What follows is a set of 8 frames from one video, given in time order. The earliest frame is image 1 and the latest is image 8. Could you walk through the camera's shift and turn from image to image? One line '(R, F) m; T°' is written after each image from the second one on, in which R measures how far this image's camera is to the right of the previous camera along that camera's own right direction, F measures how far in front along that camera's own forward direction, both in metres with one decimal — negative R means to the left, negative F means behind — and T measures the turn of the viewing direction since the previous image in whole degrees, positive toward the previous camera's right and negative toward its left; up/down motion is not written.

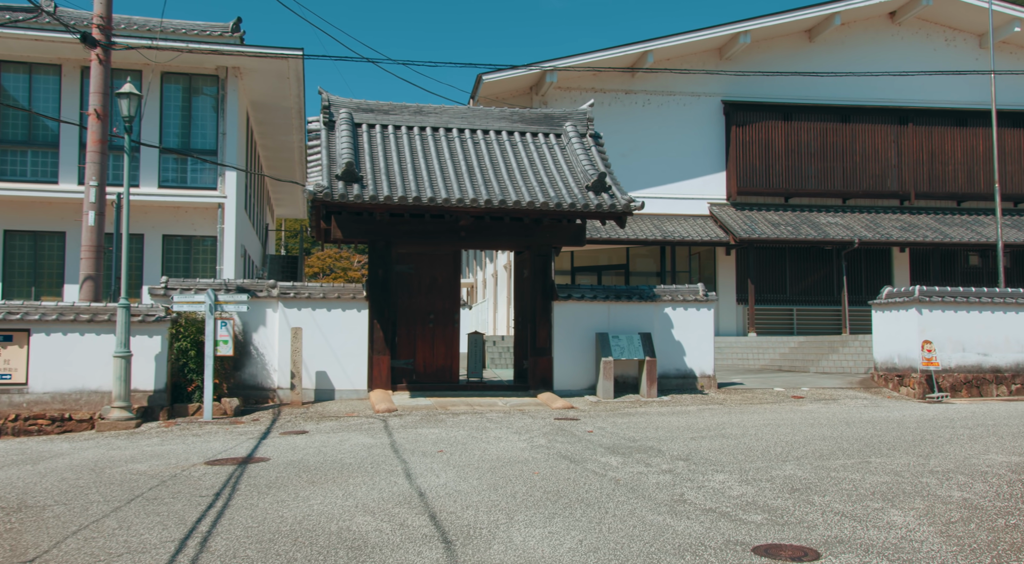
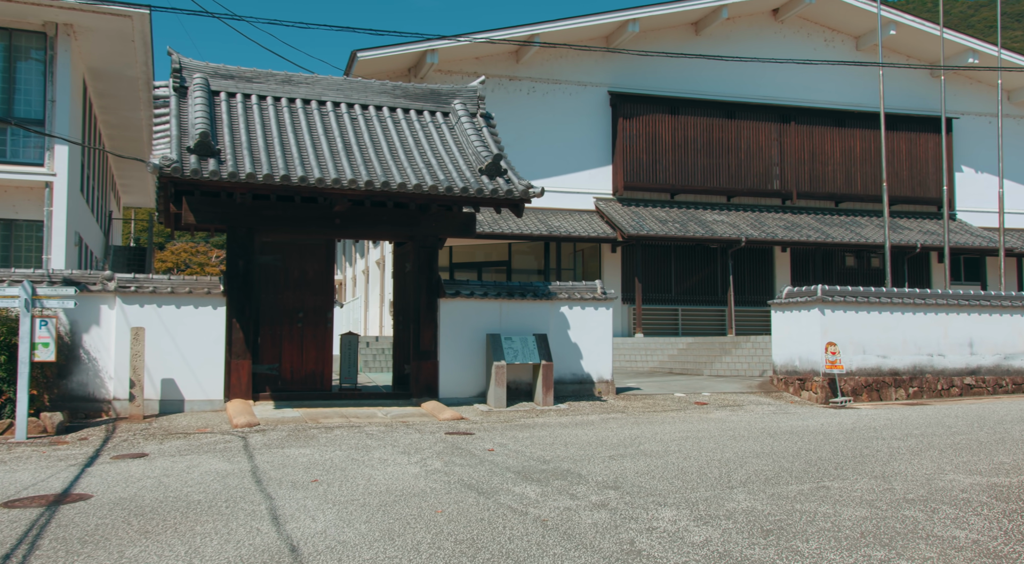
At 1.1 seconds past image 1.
(-0.2, +1.3) m; +9°
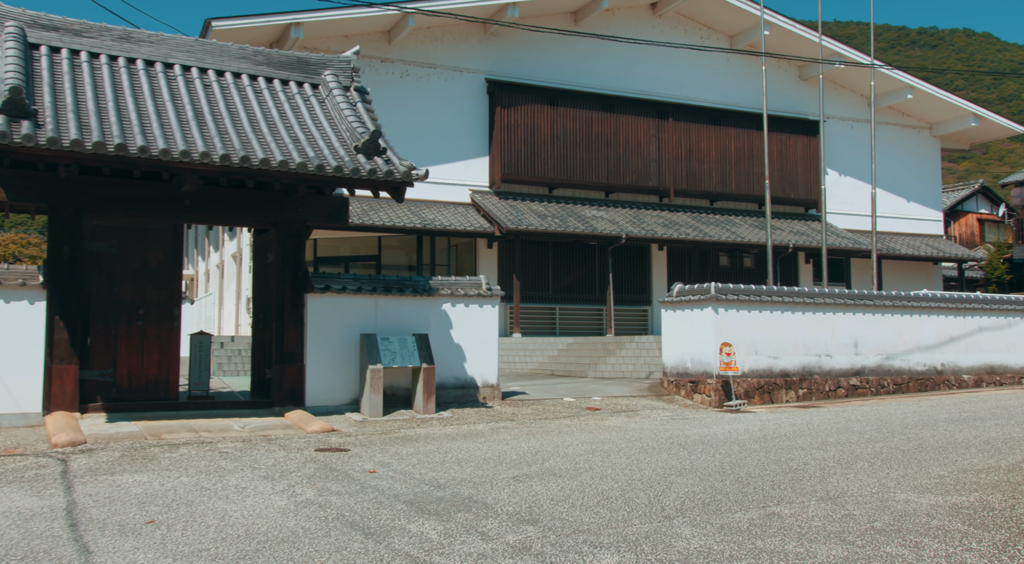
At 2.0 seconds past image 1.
(-0.2, +1.1) m; +9°
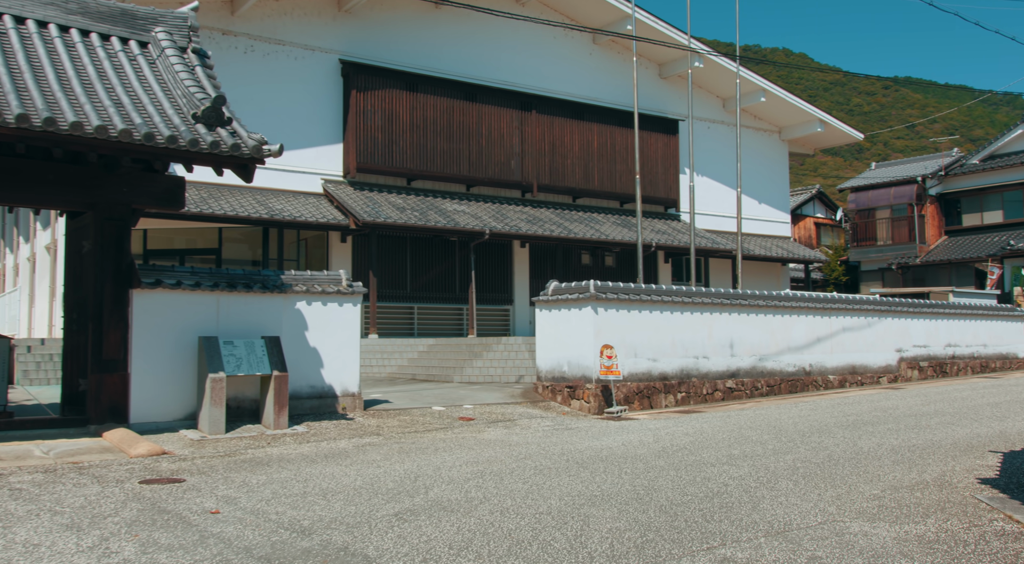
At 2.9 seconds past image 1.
(-0.2, +1.1) m; +10°
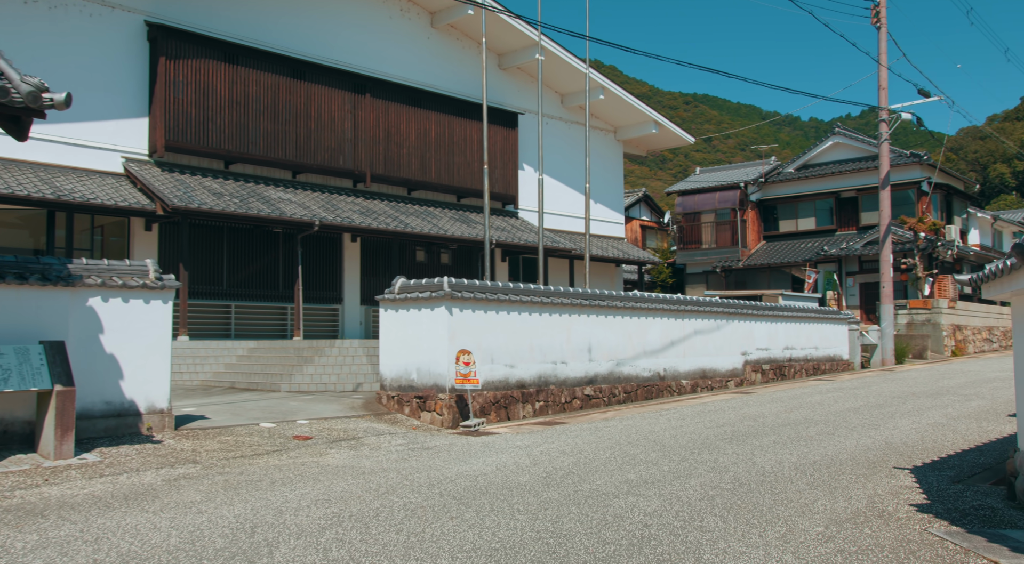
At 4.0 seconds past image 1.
(-0.3, +1.2) m; +12°
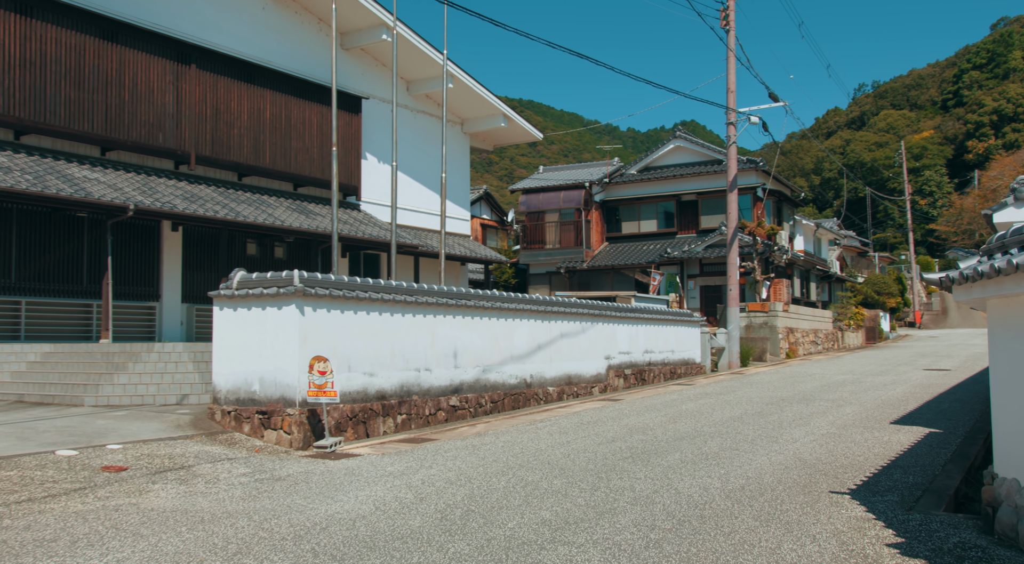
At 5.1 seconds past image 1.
(-0.4, +1.2) m; +12°
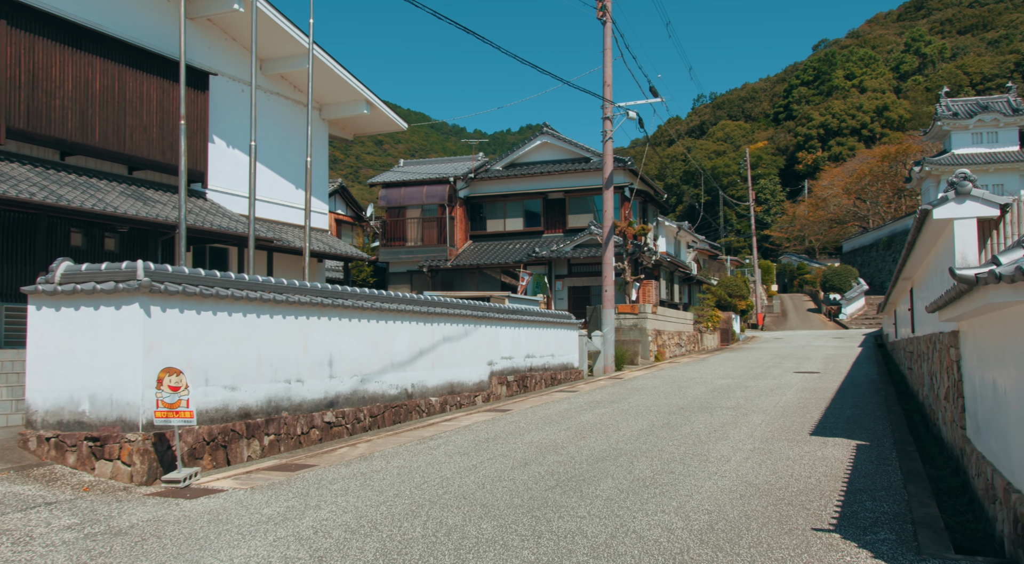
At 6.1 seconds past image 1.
(-0.4, +1.2) m; +10°
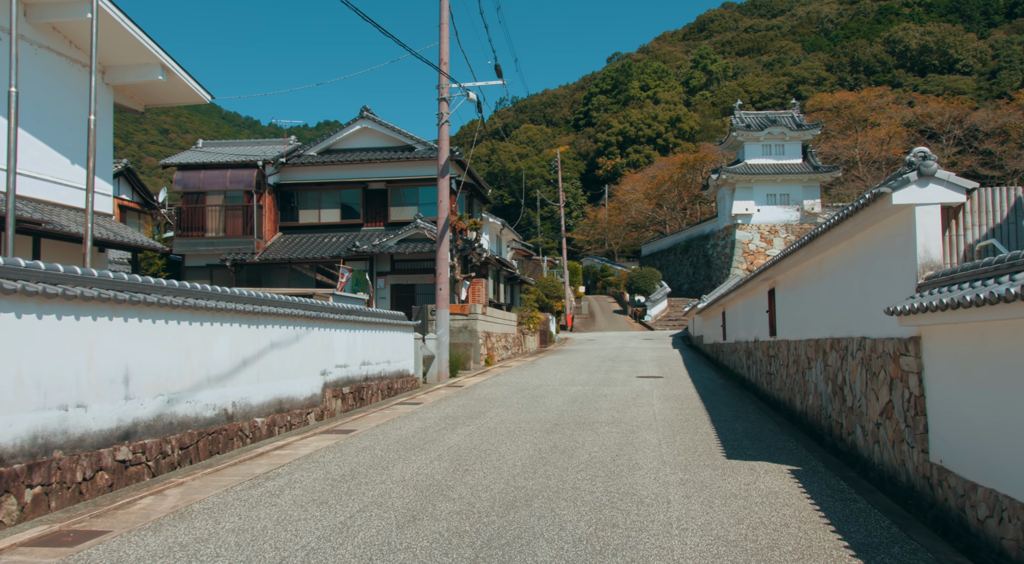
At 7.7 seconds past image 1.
(-0.5, +1.8) m; +14°
